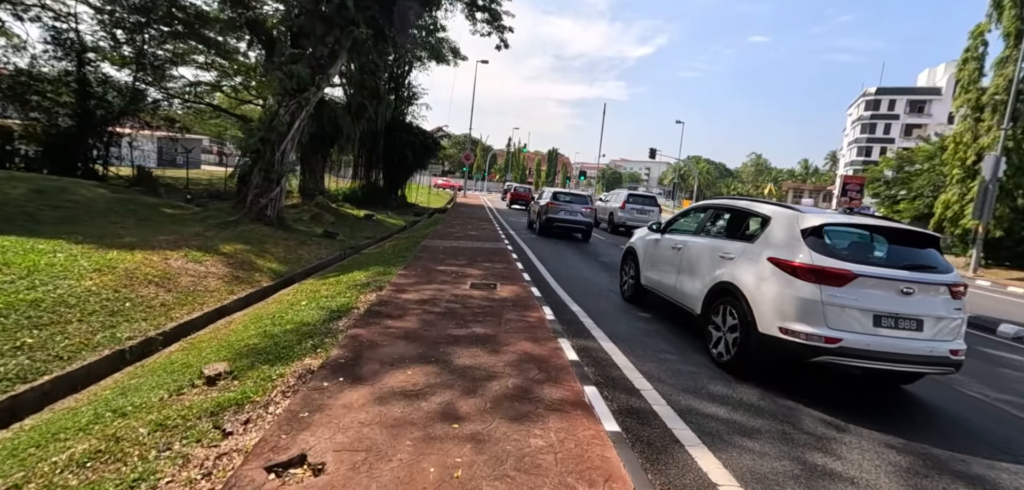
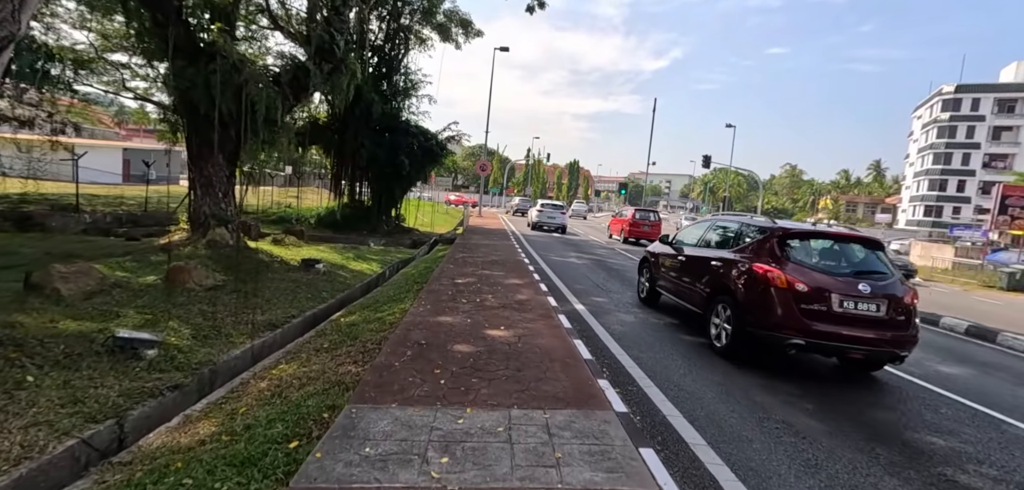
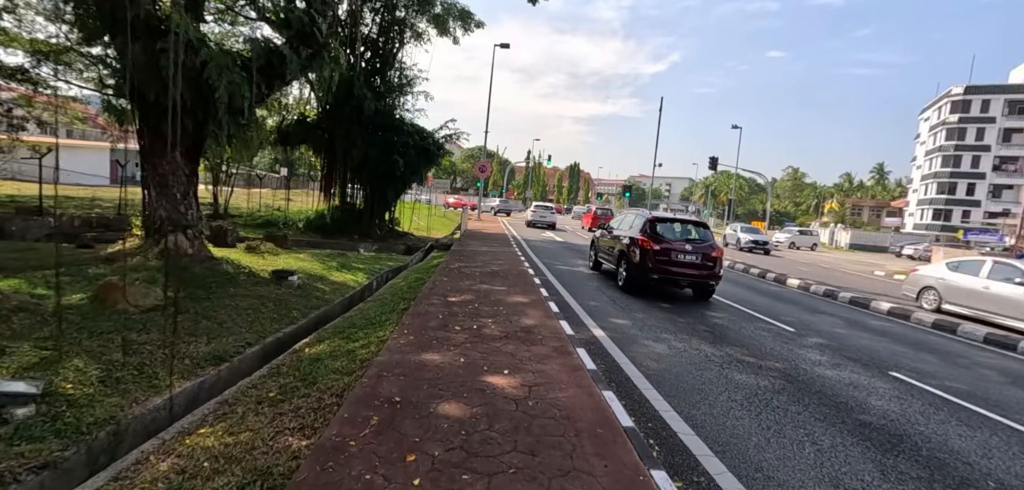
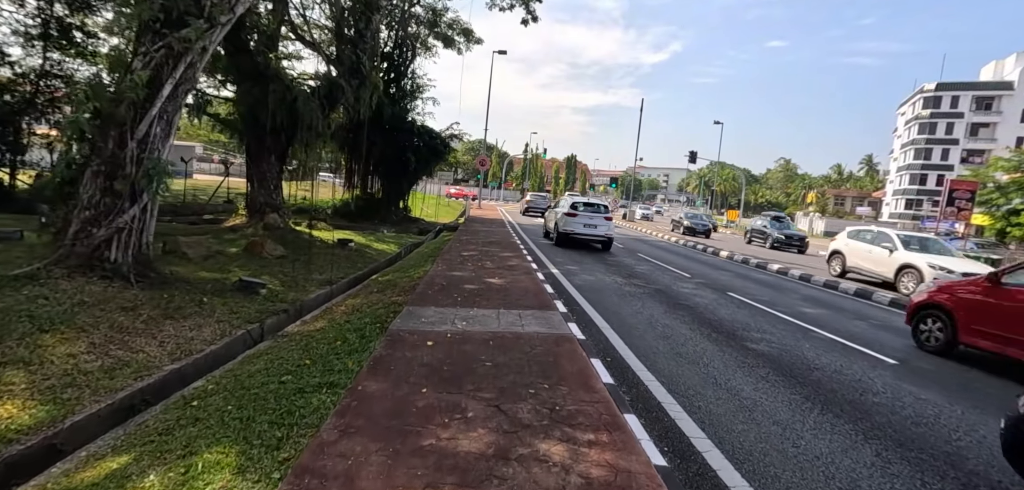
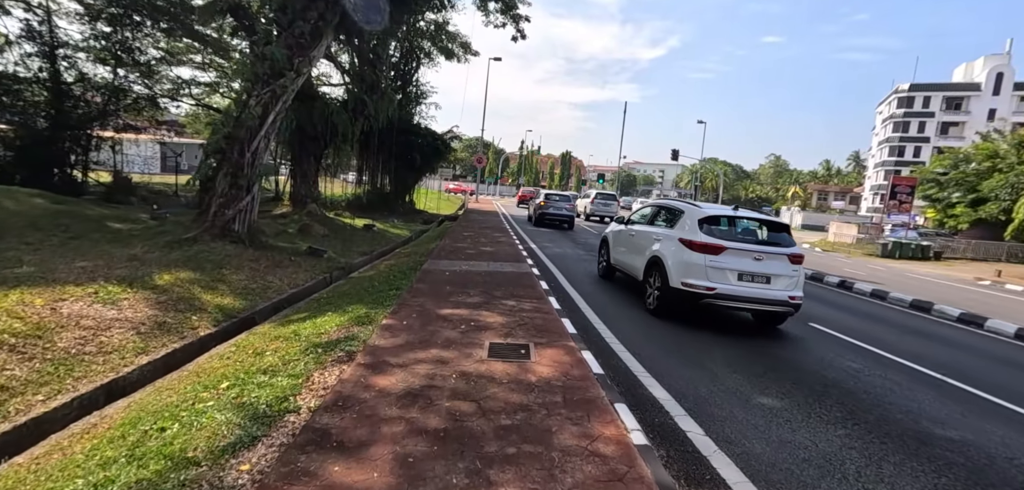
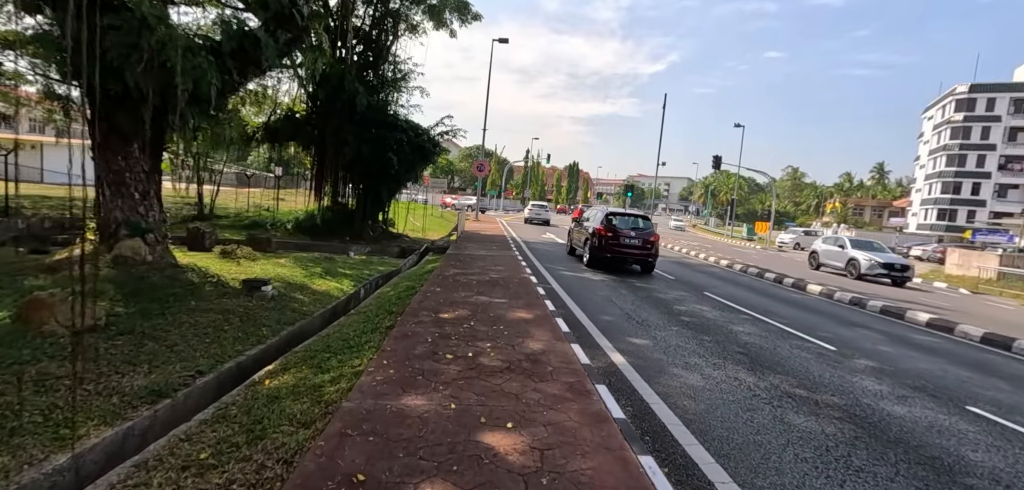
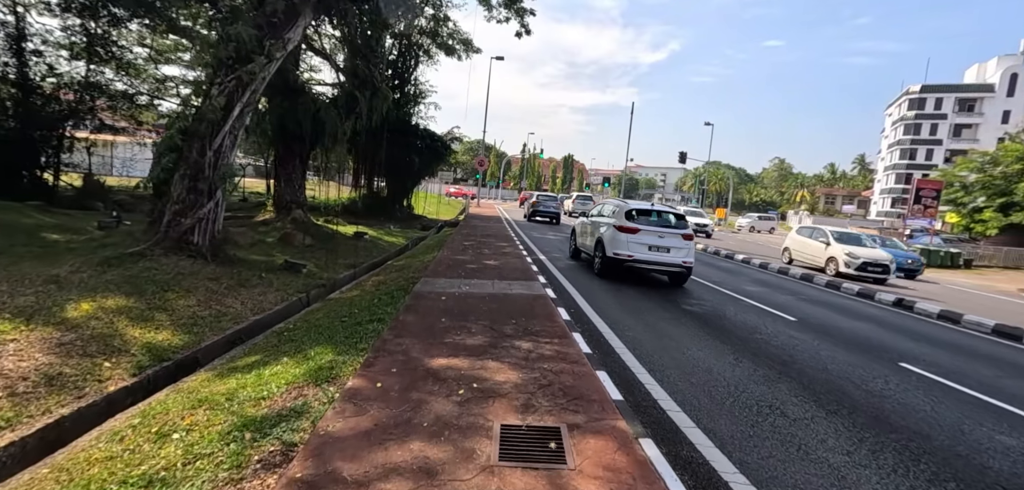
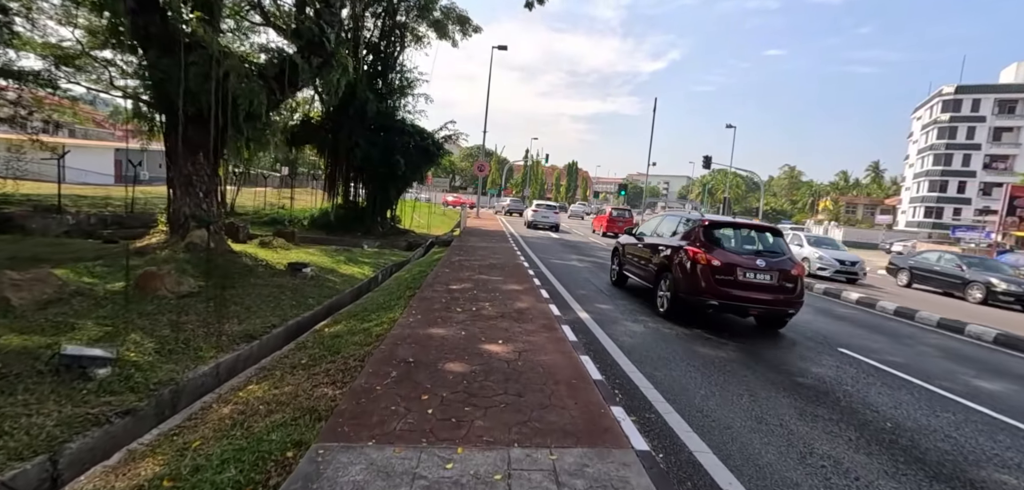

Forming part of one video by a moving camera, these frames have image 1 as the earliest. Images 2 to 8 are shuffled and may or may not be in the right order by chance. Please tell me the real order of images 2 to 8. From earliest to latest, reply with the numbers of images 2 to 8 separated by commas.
5, 7, 4, 2, 8, 3, 6
